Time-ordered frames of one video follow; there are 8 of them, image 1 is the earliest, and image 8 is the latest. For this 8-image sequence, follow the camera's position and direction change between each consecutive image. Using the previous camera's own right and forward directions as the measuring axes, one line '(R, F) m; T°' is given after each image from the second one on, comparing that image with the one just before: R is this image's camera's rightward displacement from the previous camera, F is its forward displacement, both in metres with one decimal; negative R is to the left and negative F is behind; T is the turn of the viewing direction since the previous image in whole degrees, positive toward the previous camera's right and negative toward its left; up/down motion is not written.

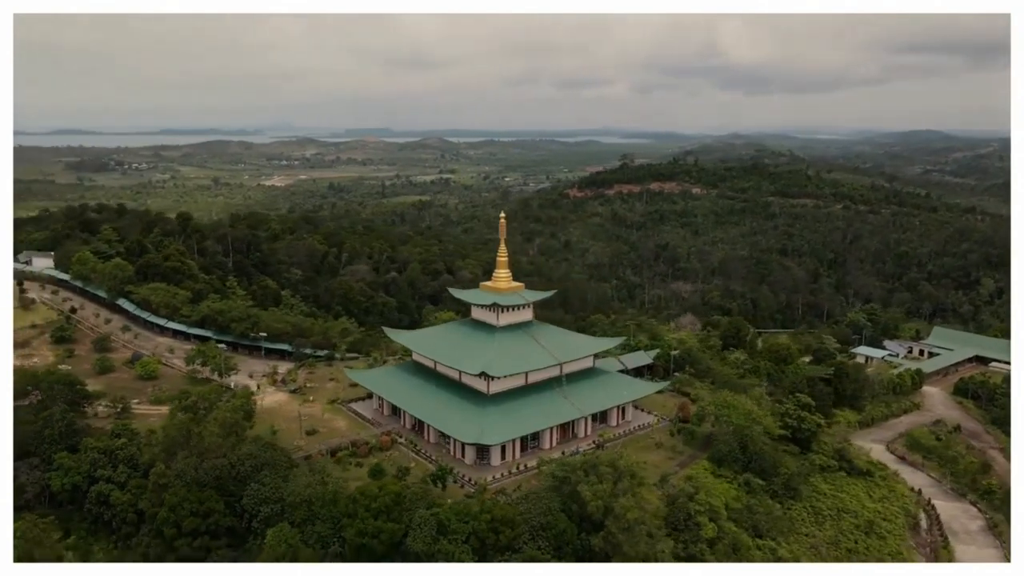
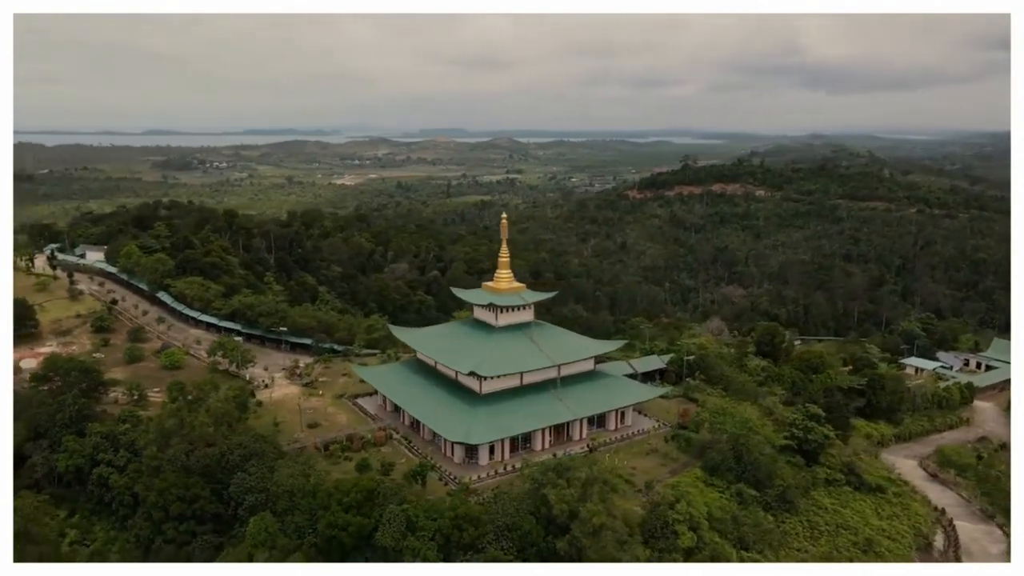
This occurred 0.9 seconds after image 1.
(+2.5, +0.1) m; -5°
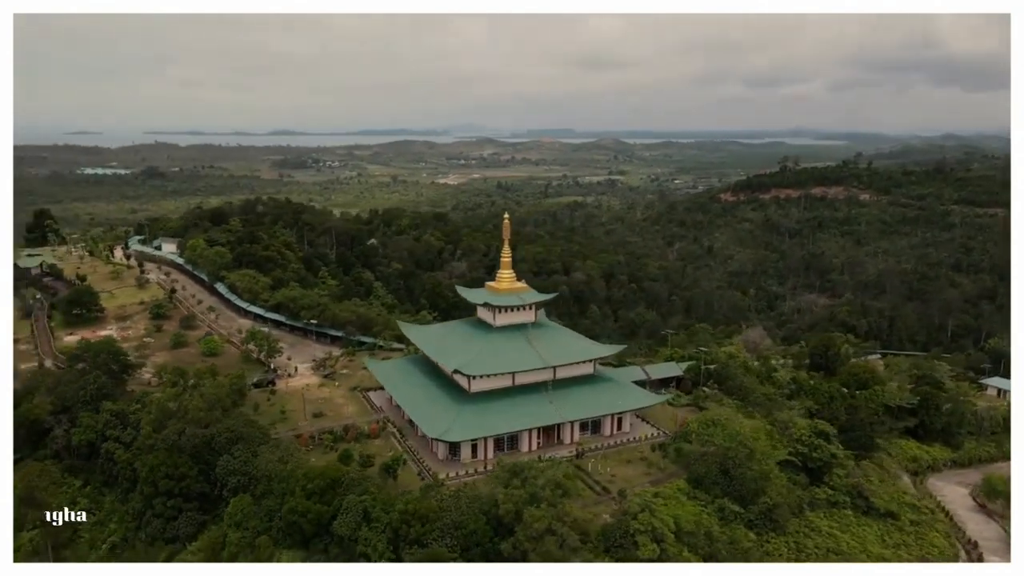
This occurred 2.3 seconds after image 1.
(+3.8, +0.3) m; -8°
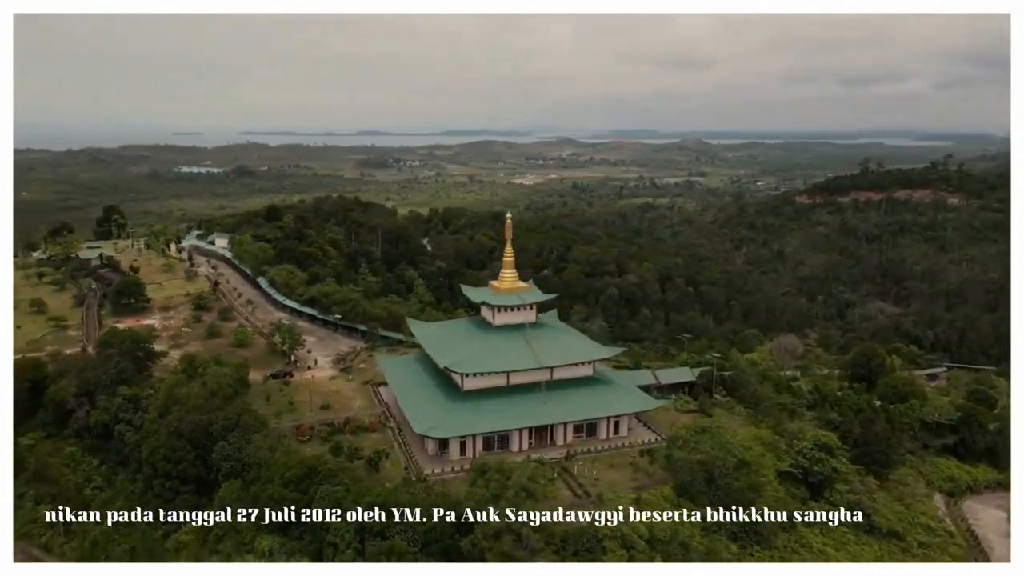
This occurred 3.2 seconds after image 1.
(+2.9, +0.1) m; -6°
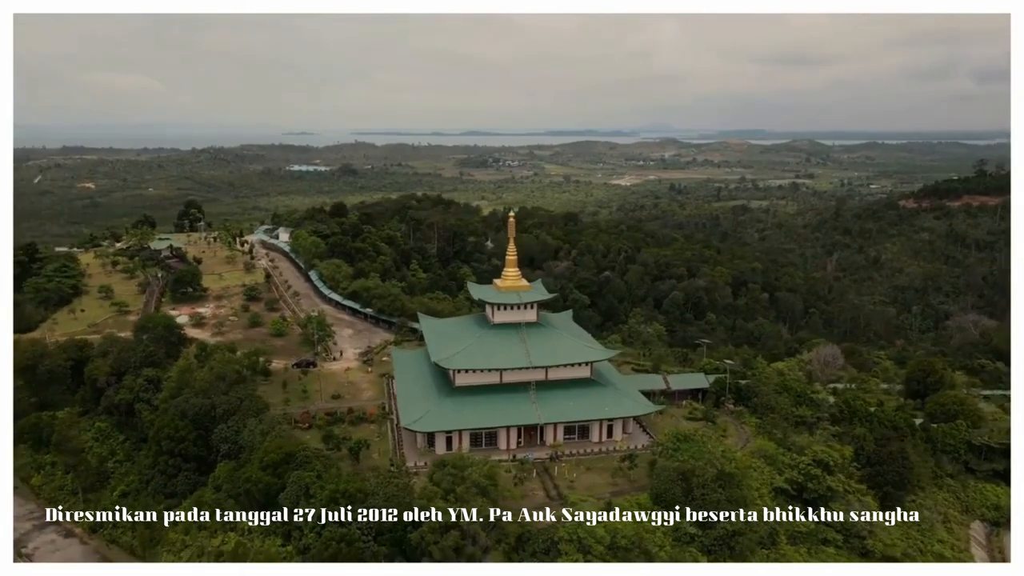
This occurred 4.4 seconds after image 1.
(+3.7, +0.2) m; -7°
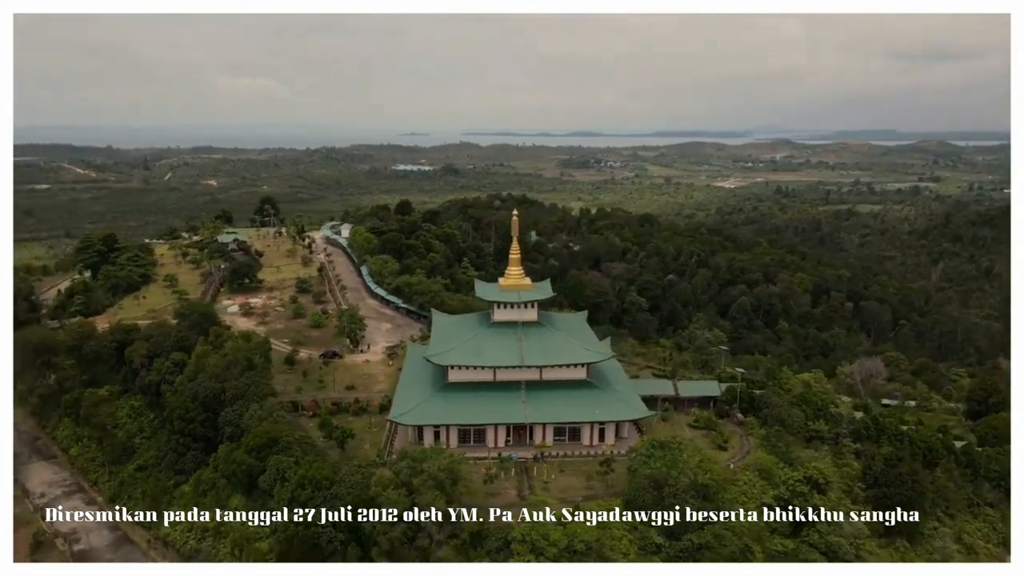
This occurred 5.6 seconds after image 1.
(+3.8, +0.2) m; -8°
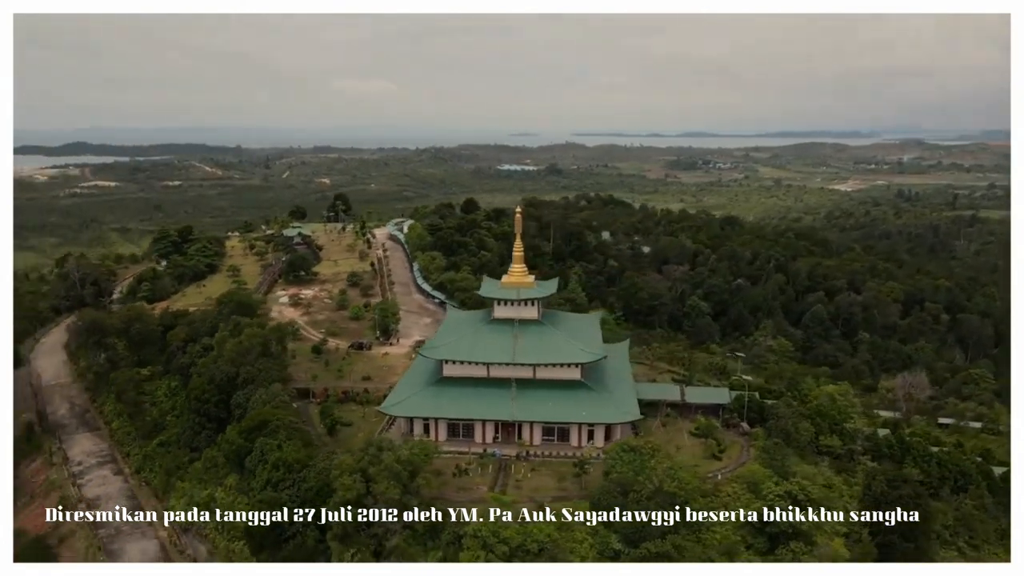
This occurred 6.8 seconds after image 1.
(+3.9, +0.3) m; -8°
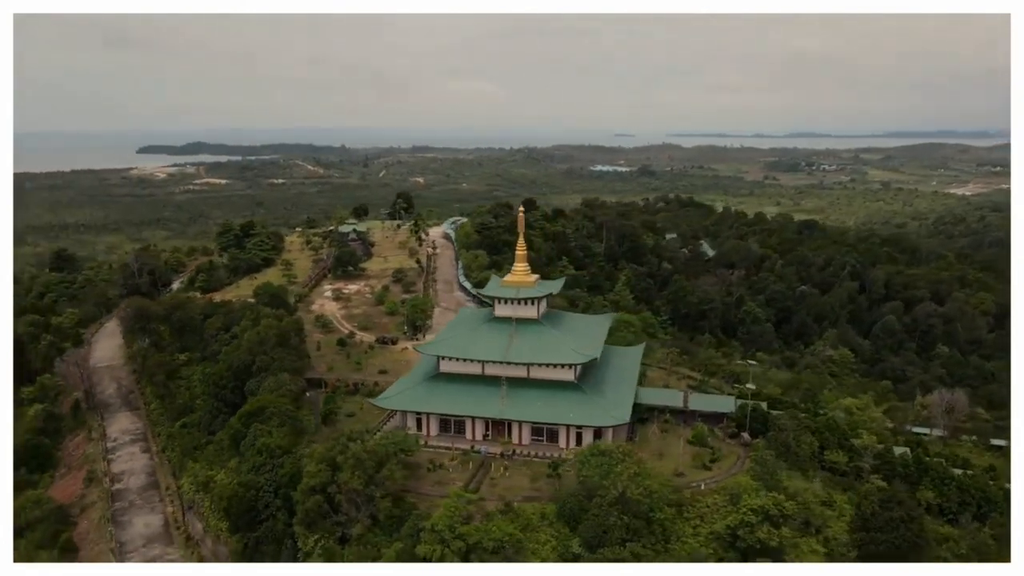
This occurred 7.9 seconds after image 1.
(+3.5, +0.2) m; -7°
